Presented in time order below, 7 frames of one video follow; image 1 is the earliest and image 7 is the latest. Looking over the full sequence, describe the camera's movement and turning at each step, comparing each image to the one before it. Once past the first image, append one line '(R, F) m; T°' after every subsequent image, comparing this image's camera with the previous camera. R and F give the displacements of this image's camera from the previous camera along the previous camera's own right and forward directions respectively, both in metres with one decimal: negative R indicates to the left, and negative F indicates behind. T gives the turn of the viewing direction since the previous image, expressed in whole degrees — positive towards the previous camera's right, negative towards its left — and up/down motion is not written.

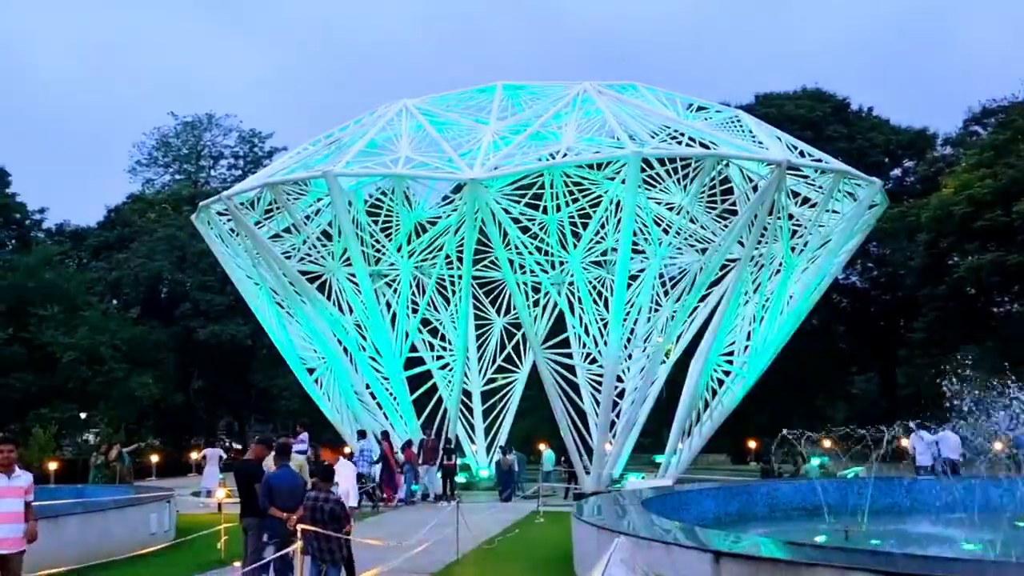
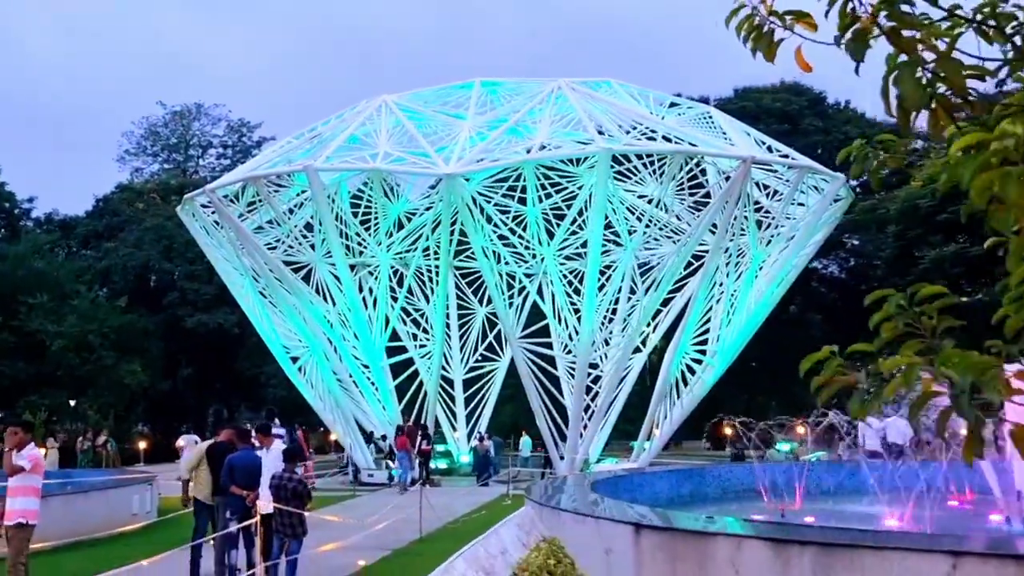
(+0.4, -0.8) m; 0°
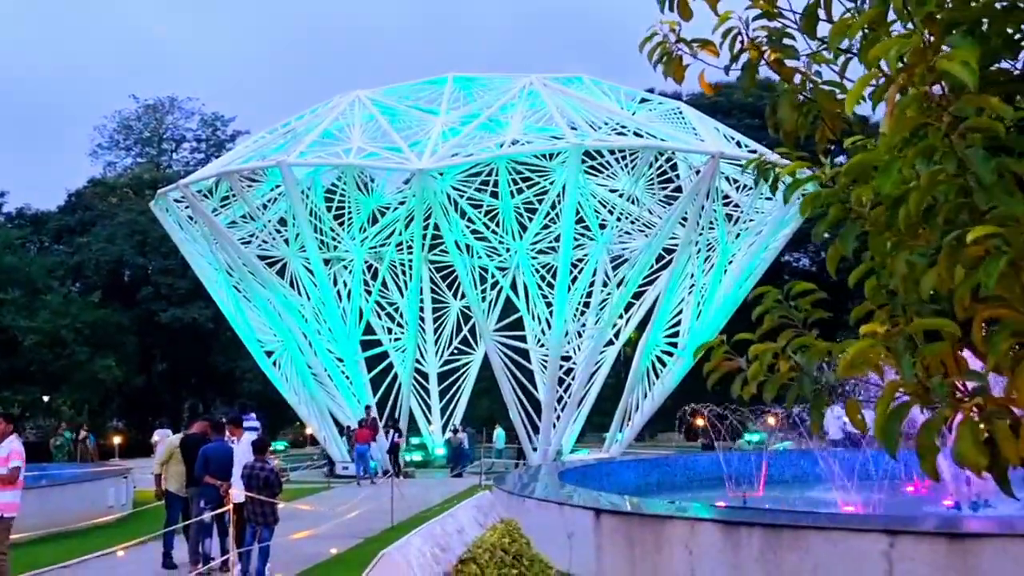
(+0.1, -0.3) m; +1°
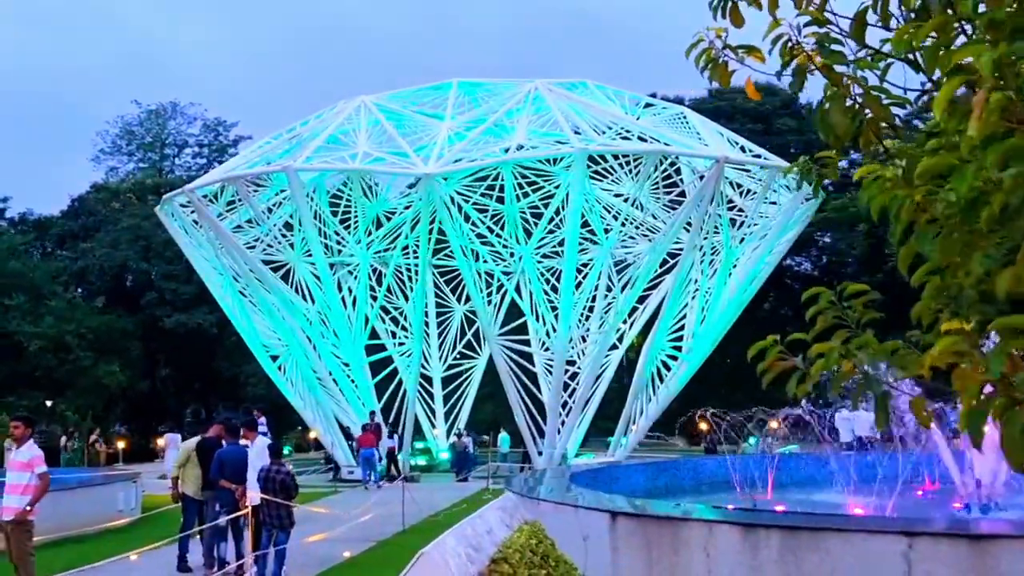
(-0.1, -0.1) m; 0°
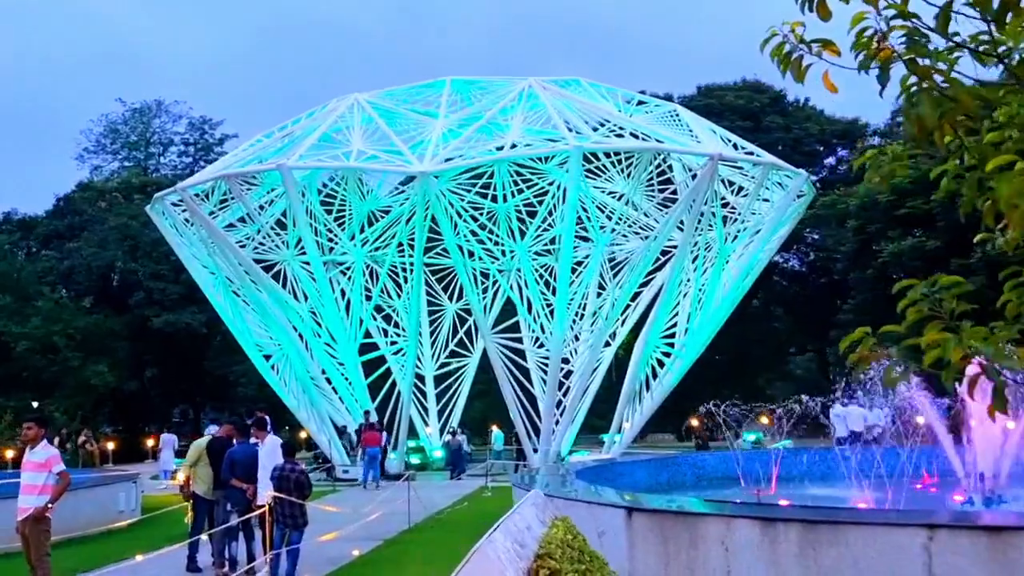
(-0.2, 0.0) m; +1°
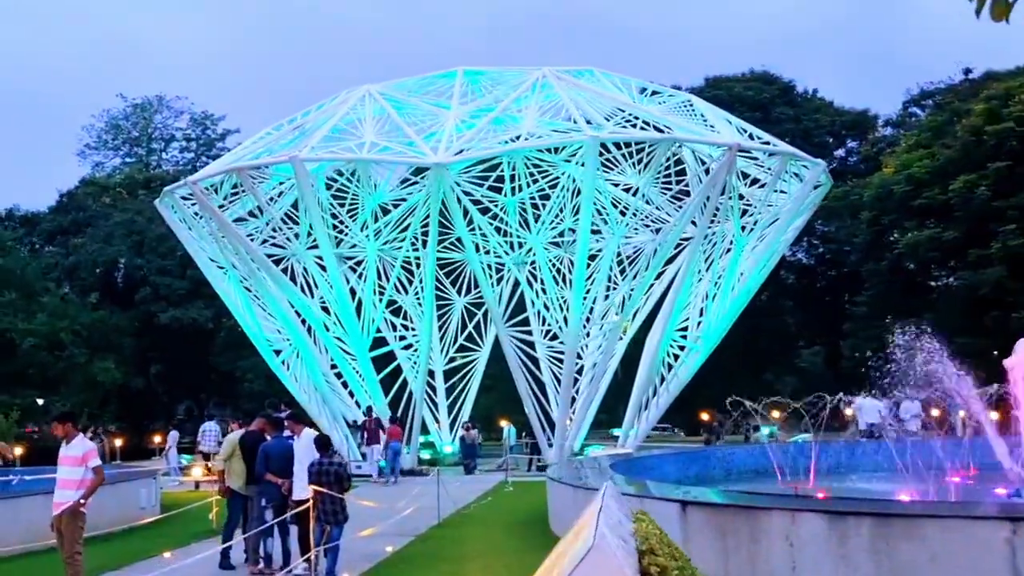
(-0.4, +0.3) m; 0°
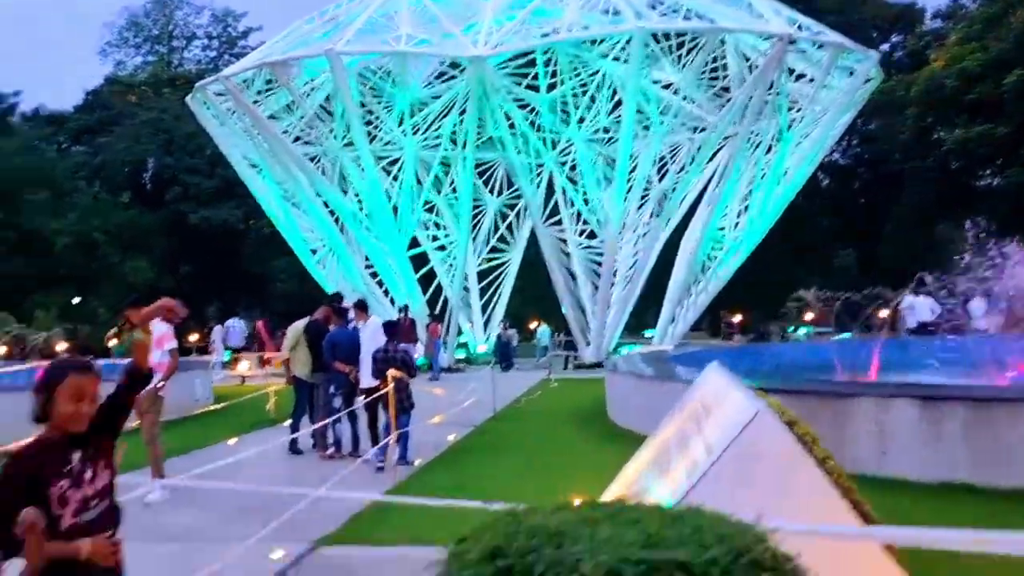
(-0.4, +0.2) m; -1°
